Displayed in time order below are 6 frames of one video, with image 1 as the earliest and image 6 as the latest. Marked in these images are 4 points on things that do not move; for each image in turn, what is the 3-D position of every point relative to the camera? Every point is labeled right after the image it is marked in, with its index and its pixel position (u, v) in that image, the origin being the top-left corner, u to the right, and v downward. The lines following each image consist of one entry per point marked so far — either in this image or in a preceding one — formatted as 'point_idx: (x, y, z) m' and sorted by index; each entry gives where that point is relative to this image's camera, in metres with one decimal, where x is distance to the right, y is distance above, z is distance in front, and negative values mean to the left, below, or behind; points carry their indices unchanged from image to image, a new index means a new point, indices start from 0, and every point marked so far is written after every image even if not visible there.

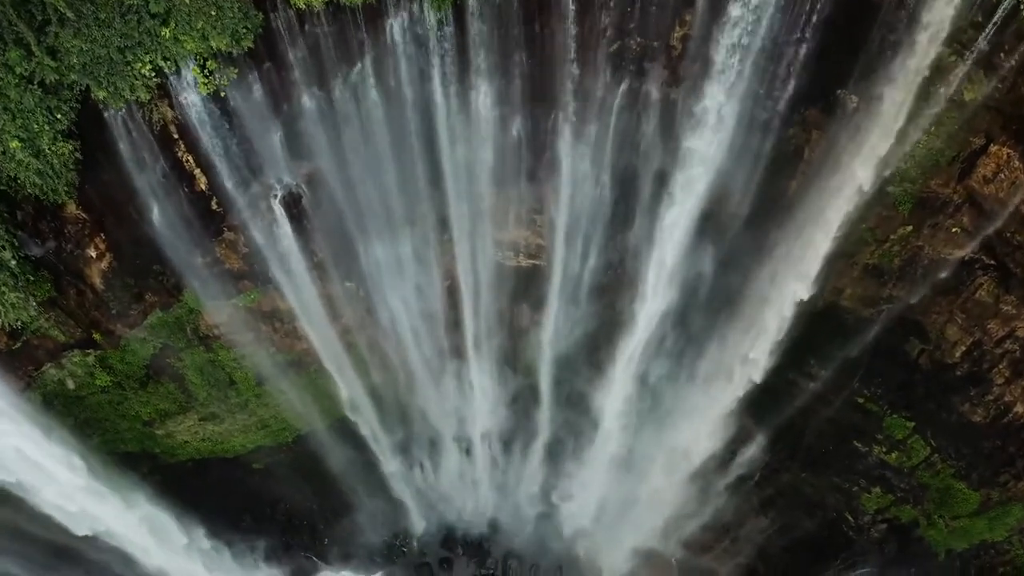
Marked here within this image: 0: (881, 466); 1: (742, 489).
0: (+5.7, -2.8, +11.0) m
1: (+4.0, -3.5, +12.6) m
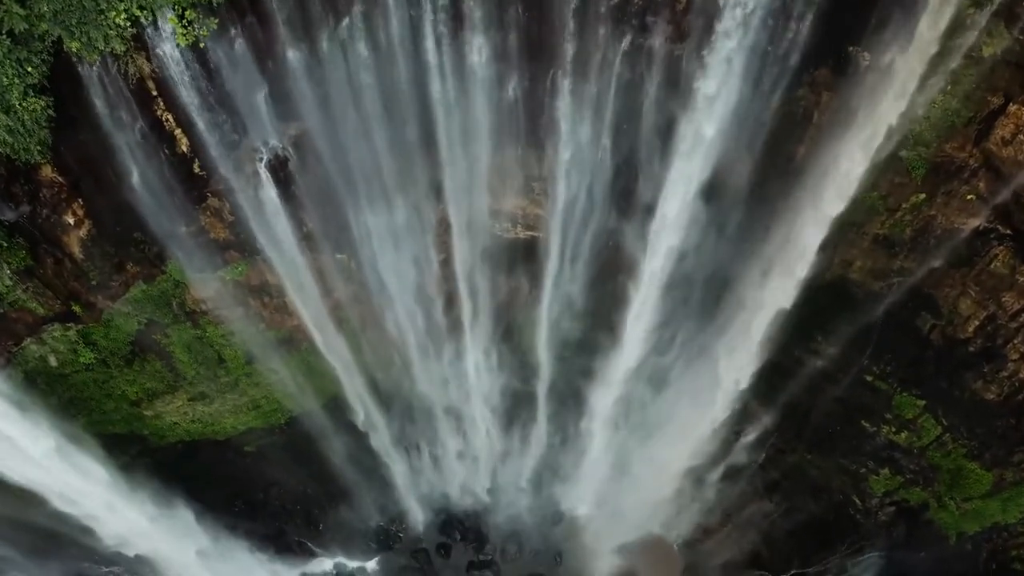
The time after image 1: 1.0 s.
0: (+5.7, -2.4, +10.7) m
1: (+4.0, -3.1, +12.2) m
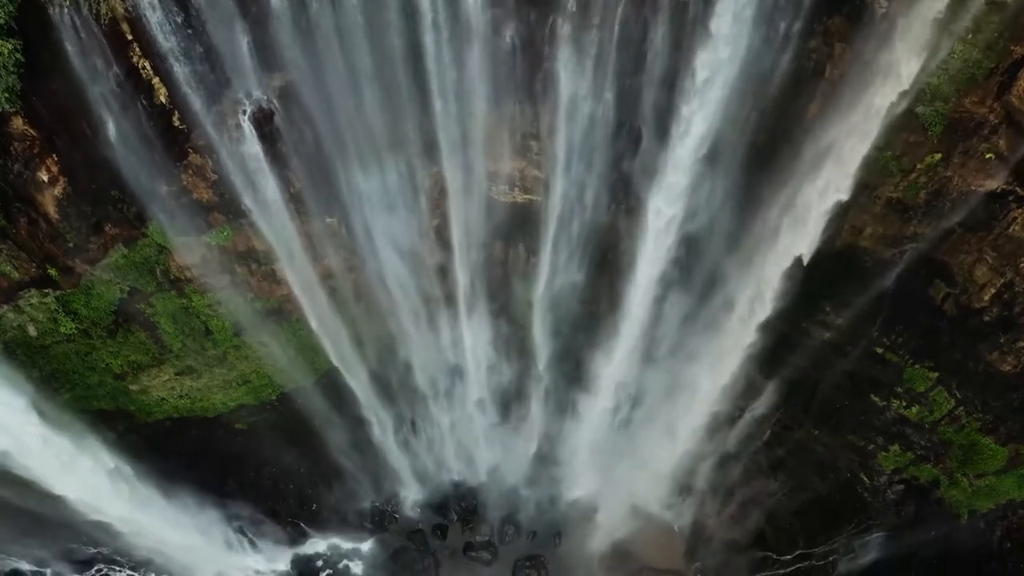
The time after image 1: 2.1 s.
0: (+5.7, -2.0, +10.3) m
1: (+4.0, -2.7, +11.9) m
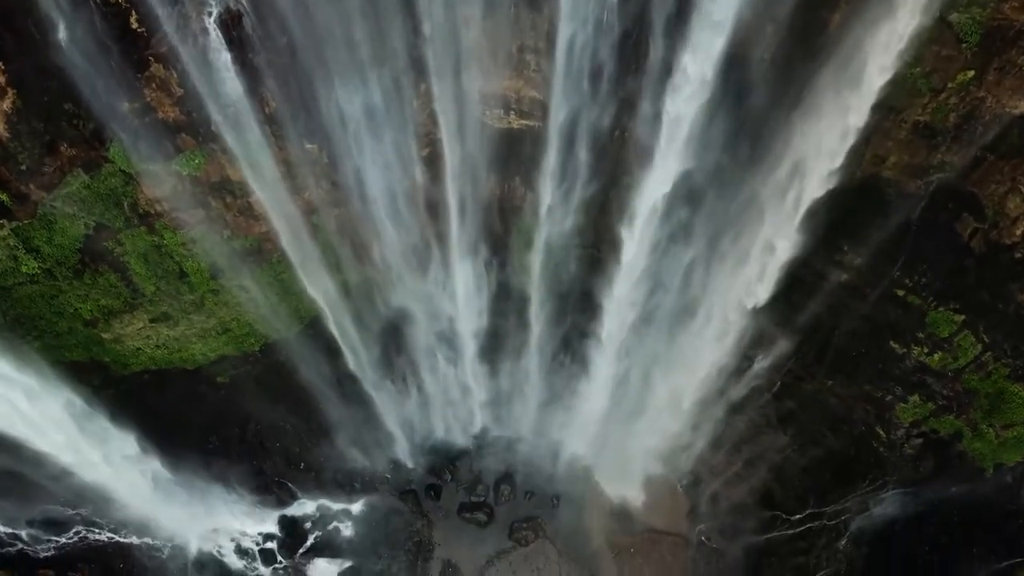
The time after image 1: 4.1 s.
0: (+5.6, -1.1, +9.7) m
1: (+3.9, -1.8, +11.3) m
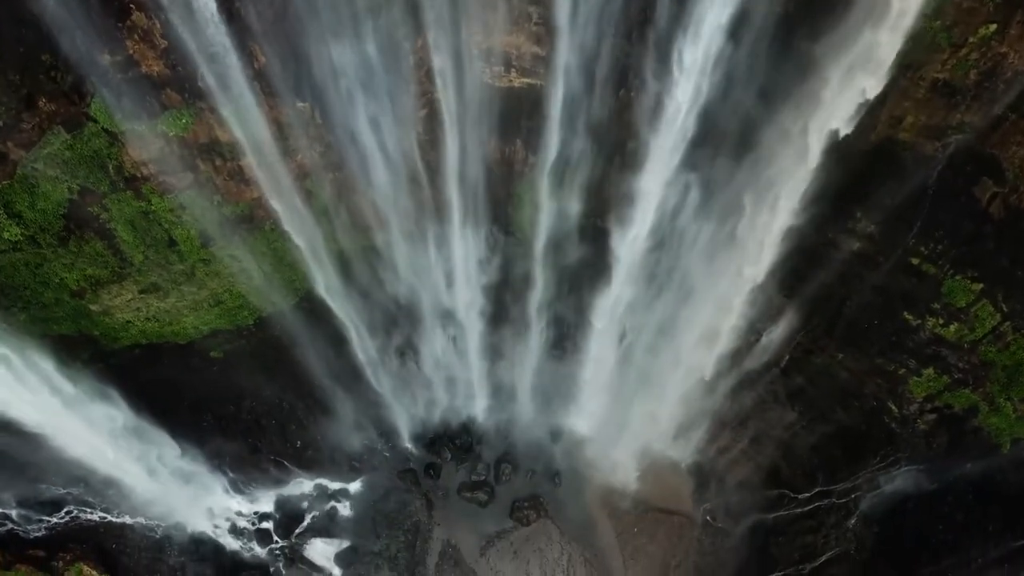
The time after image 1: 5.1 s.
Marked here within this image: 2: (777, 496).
0: (+5.6, -0.7, +9.4) m
1: (+4.0, -1.3, +11.0) m
2: (+4.2, -3.3, +11.3) m
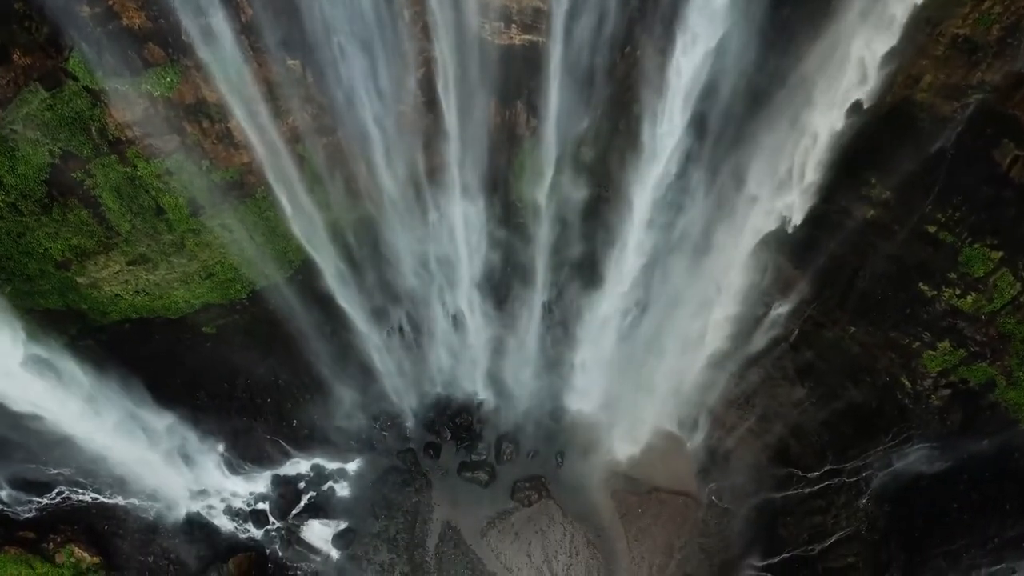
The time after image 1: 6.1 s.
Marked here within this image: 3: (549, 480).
0: (+5.6, -0.3, +9.0) m
1: (+4.0, -0.9, +10.6) m
2: (+4.3, -2.9, +11.0) m
3: (+0.6, -3.1, +11.4) m
